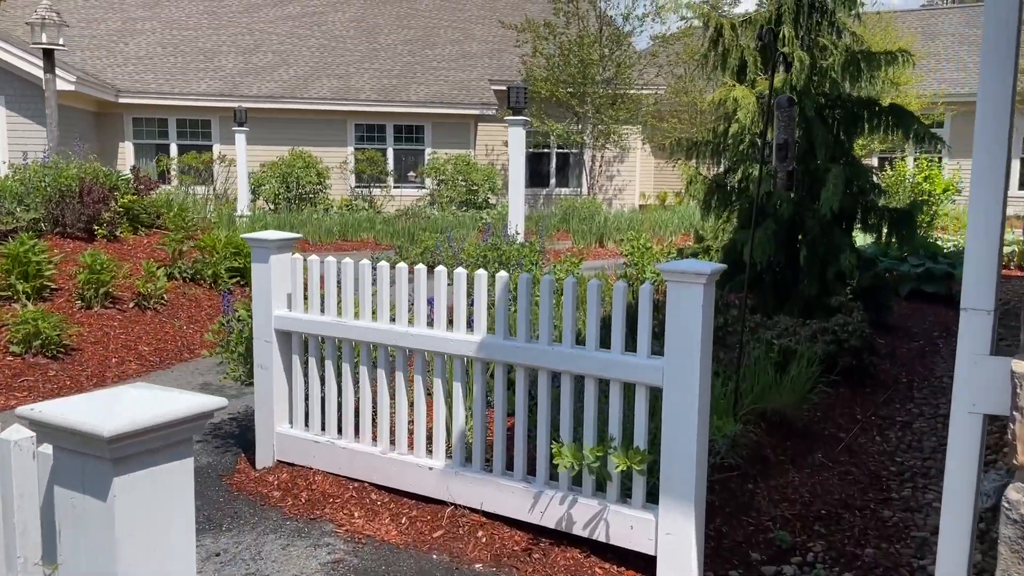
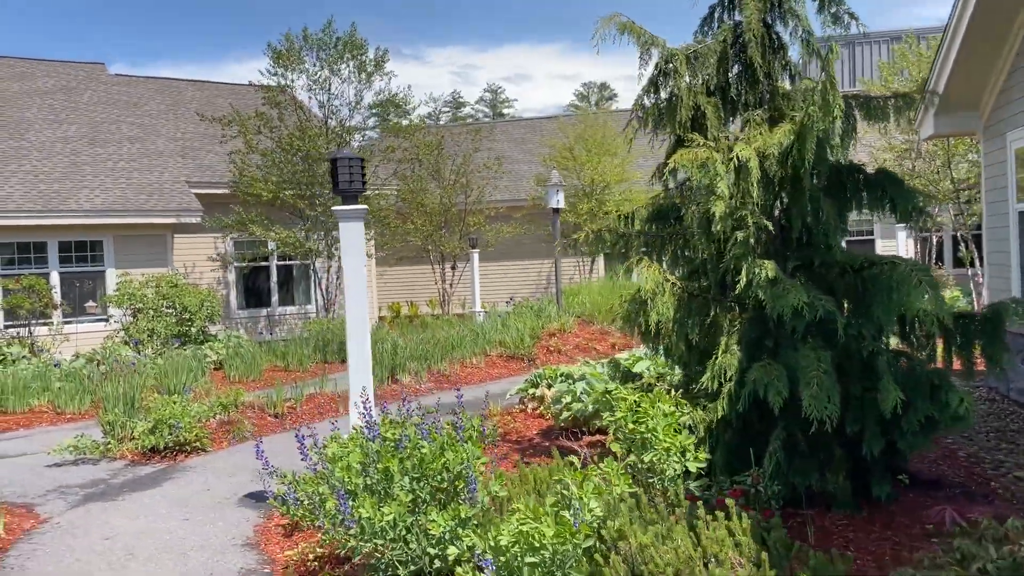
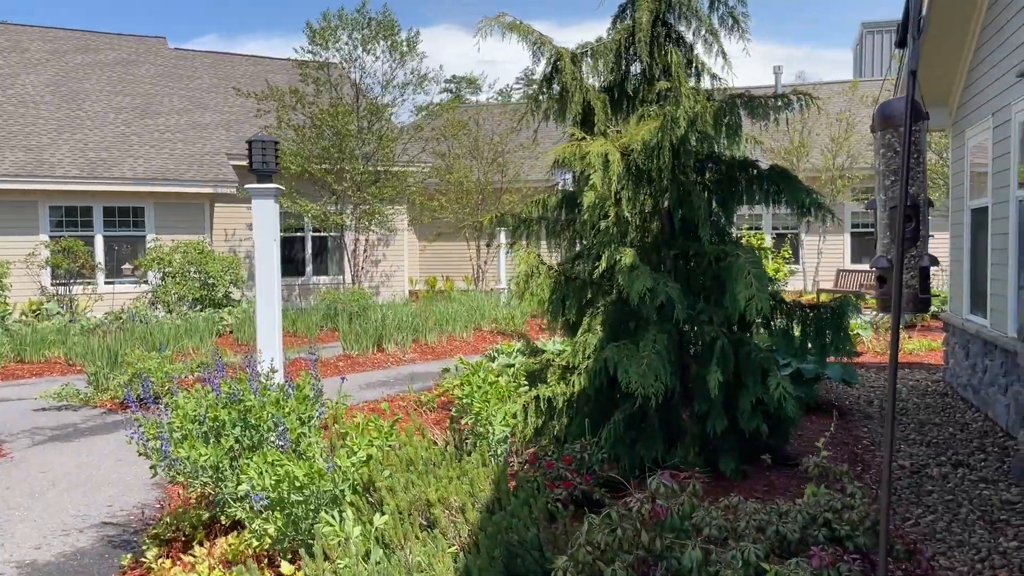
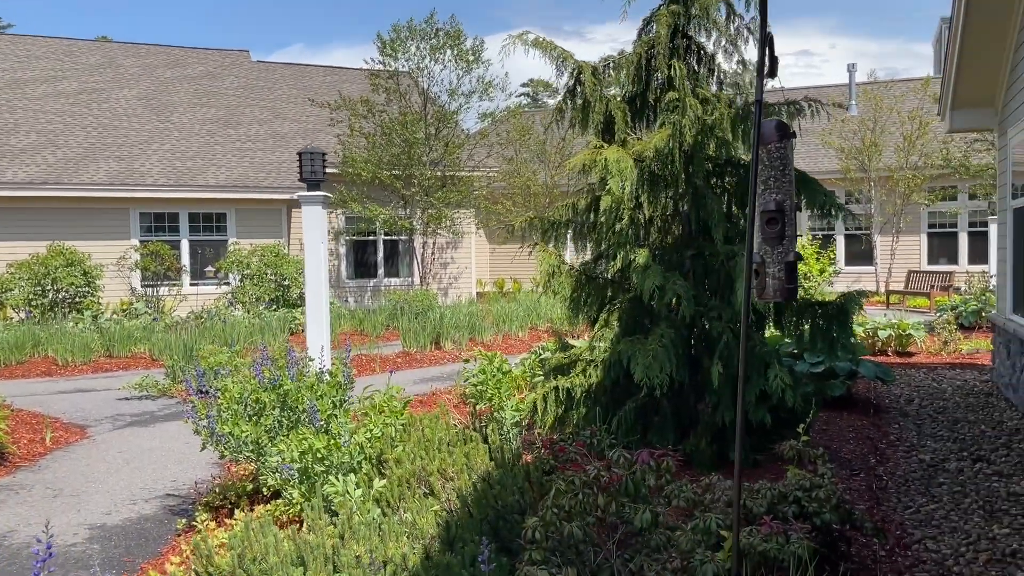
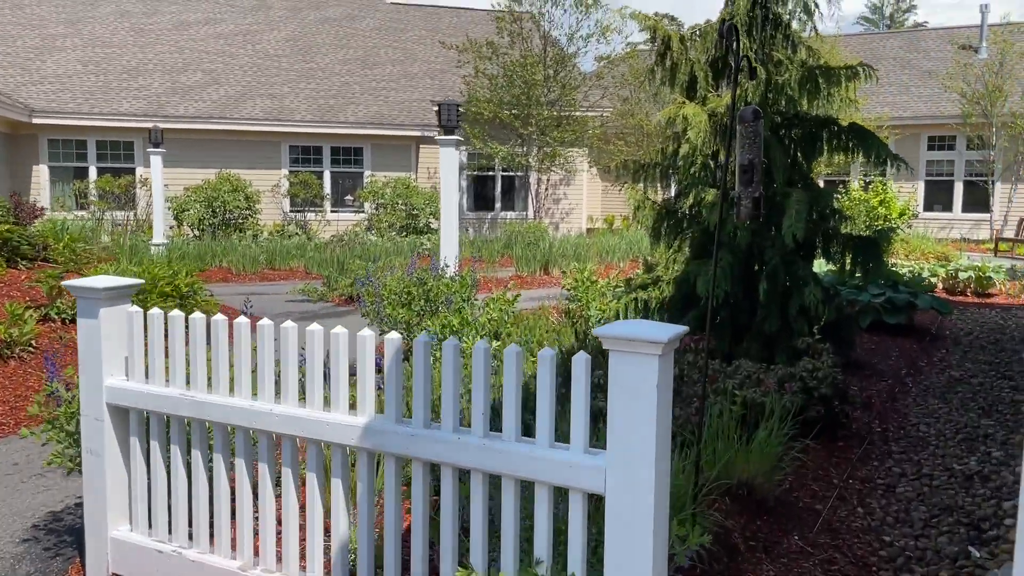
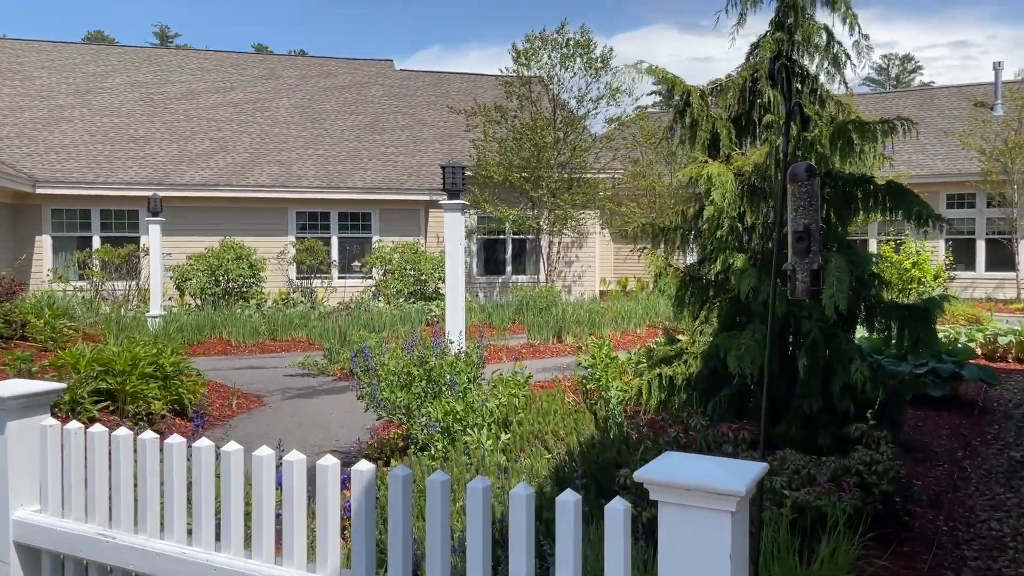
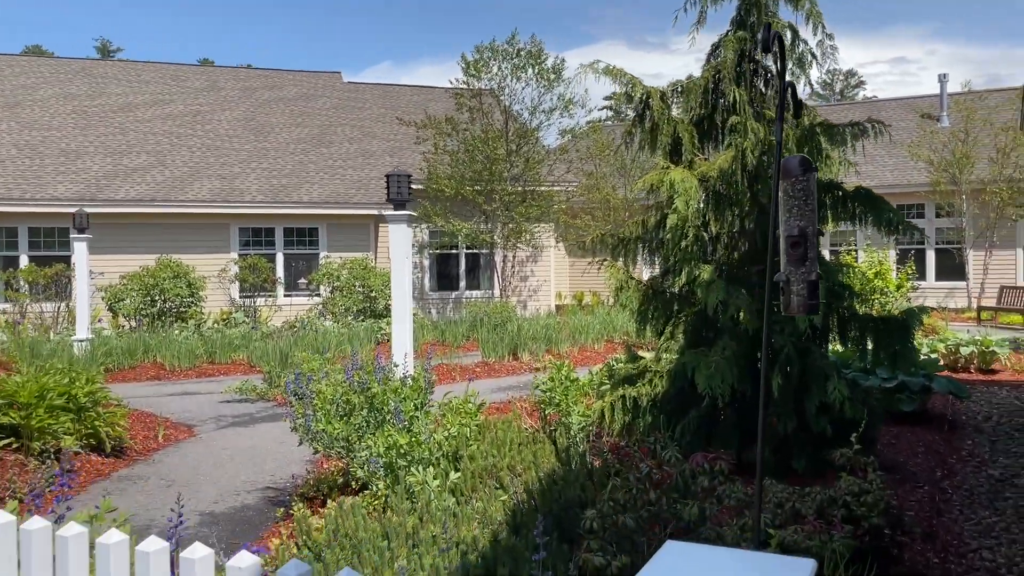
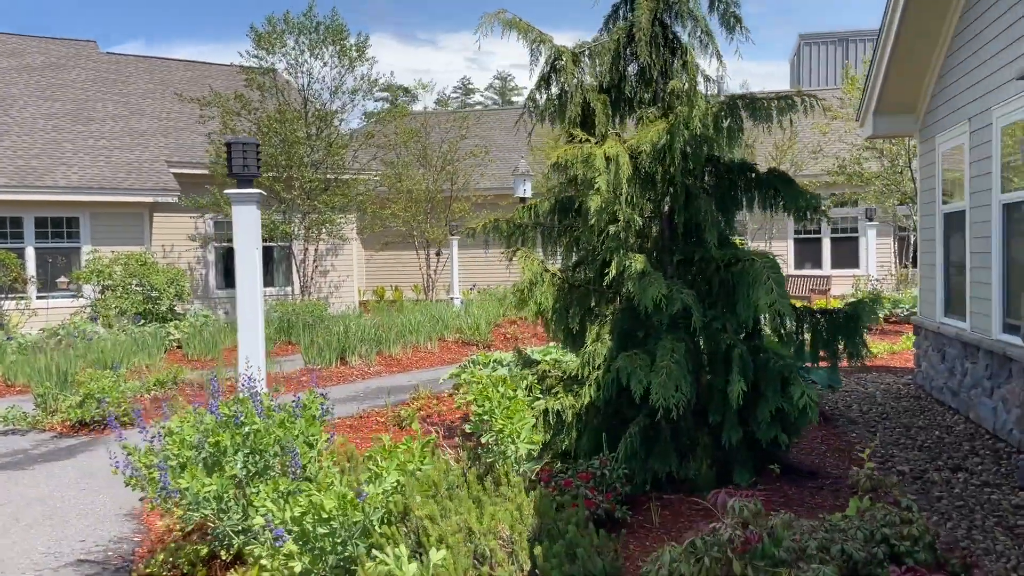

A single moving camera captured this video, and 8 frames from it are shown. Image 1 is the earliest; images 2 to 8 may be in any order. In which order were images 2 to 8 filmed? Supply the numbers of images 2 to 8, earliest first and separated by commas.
5, 6, 7, 4, 3, 8, 2
